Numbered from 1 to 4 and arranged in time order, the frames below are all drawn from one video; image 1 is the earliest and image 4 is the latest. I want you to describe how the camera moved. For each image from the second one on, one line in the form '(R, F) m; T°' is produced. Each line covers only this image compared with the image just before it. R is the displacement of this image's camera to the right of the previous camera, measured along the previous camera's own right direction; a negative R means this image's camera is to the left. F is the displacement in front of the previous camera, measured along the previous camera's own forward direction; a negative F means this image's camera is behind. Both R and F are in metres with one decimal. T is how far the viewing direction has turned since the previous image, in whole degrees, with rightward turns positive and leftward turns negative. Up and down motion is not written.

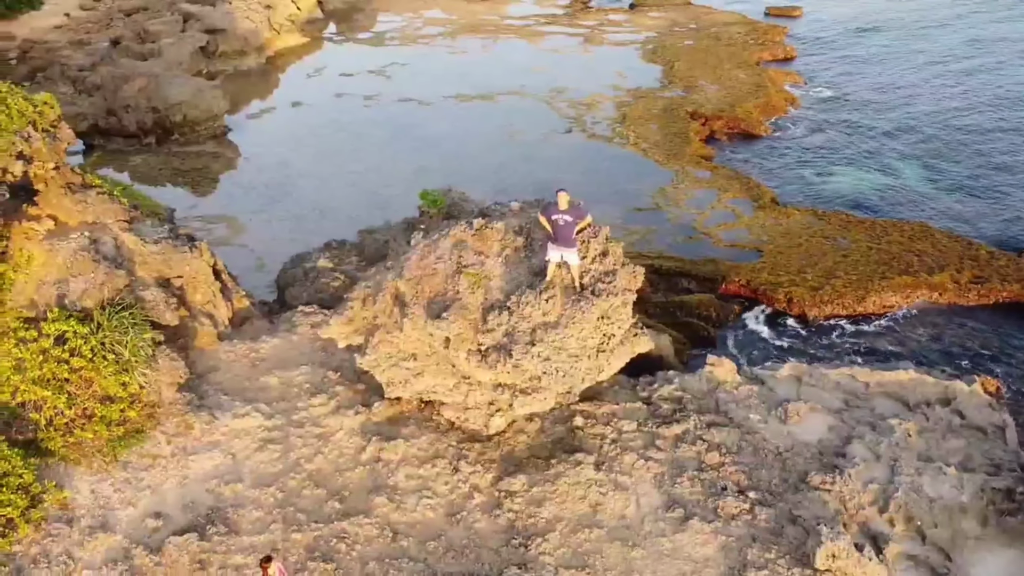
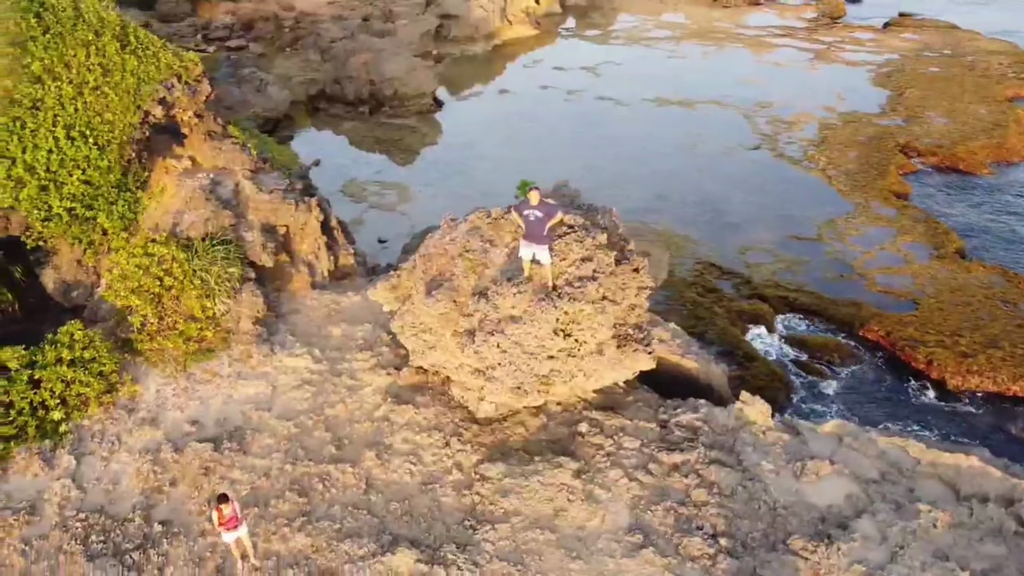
(+2.9, +0.2) m; -17°
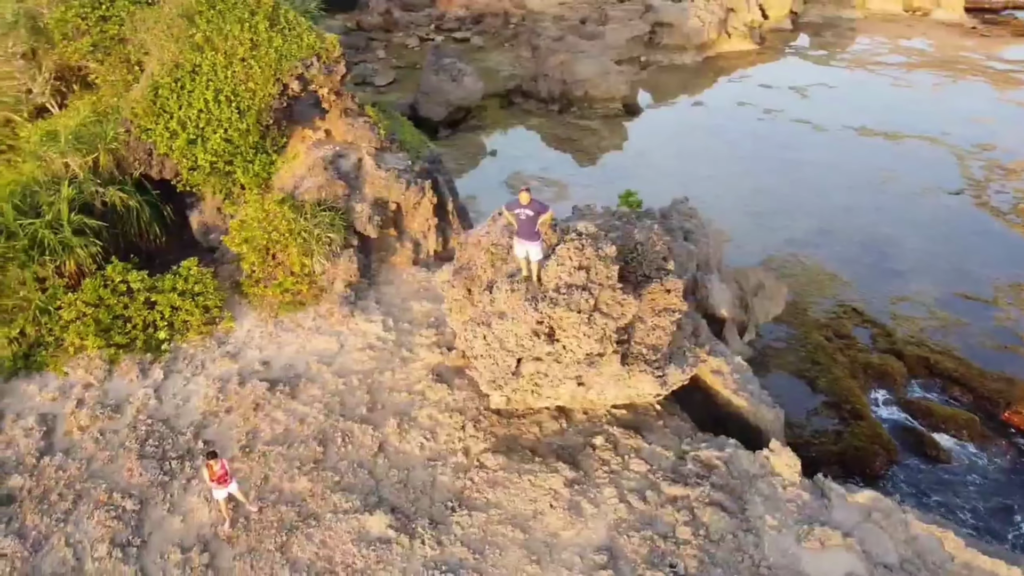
(+2.5, +0.2) m; -16°
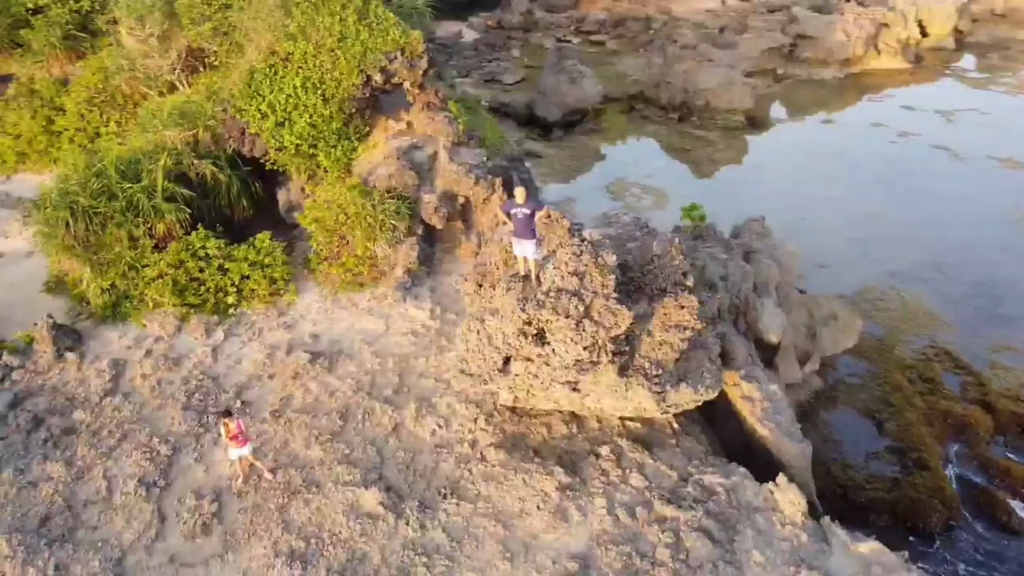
(+1.6, 0.0) m; -10°
